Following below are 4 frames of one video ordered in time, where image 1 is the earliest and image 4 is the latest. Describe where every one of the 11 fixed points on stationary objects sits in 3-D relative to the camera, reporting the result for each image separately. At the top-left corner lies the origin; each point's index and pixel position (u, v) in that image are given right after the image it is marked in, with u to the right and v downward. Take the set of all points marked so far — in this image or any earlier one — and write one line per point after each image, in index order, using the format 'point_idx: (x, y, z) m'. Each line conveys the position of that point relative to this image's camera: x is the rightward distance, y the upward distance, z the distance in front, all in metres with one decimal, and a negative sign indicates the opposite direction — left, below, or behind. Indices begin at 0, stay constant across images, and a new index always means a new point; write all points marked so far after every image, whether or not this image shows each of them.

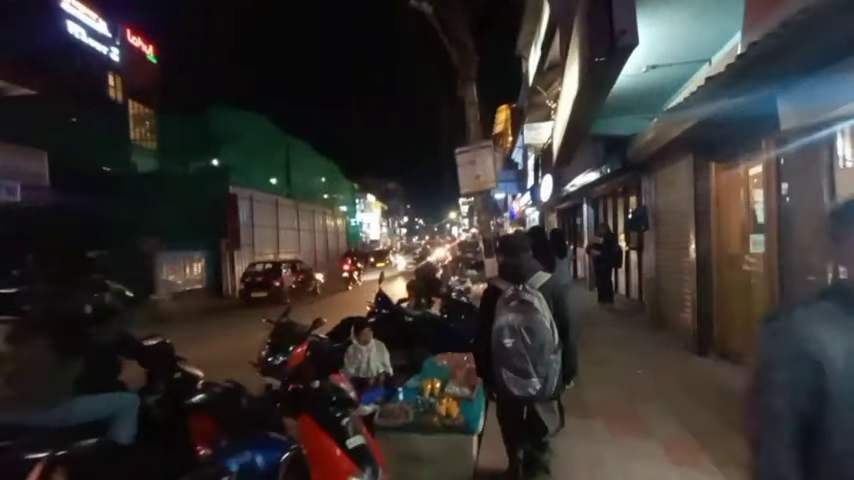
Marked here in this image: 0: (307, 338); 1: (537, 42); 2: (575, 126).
0: (-1.7, -1.4, +5.2) m
1: (+4.5, +8.1, +16.2) m
2: (+2.8, +2.2, +7.3) m
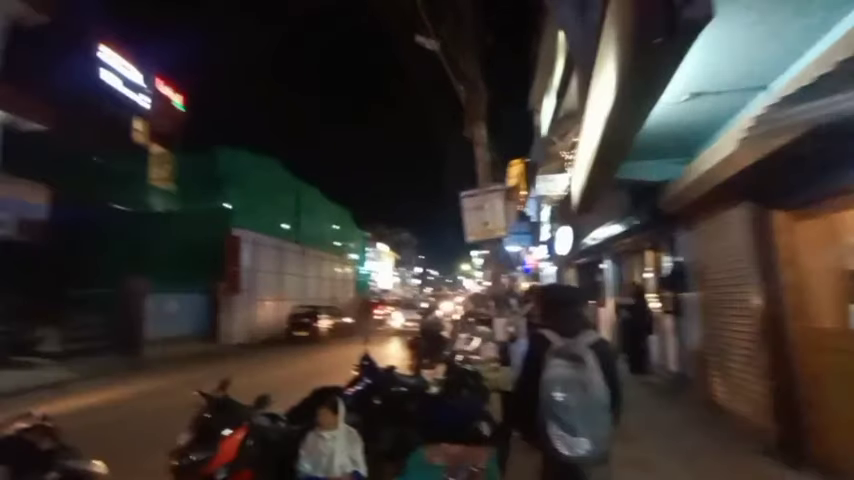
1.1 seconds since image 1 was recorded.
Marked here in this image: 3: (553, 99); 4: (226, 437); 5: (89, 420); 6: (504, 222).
0: (-1.8, -1.8, +3.9) m
1: (+5.0, +5.9, +15.8) m
2: (+2.8, +1.2, +6.3) m
3: (+5.2, +5.6, +15.7) m
4: (-2.0, -2.0, +3.9) m
5: (-7.3, -3.9, +8.5) m
6: (+1.8, +0.4, +9.0) m
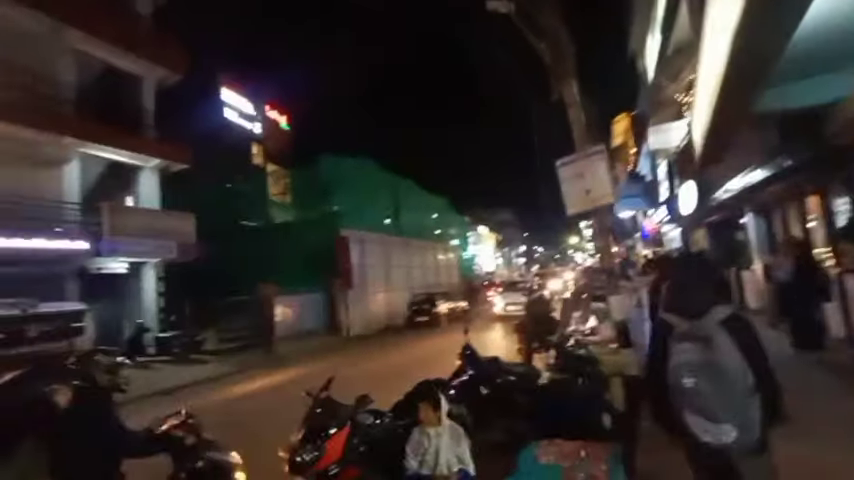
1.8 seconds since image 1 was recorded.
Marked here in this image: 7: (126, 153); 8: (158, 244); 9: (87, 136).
0: (-0.8, -1.9, +4.0) m
1: (+7.8, +7.3, +13.5) m
2: (+3.9, +1.8, +5.0) m
3: (+7.9, +6.9, +13.4) m
4: (-1.0, -2.0, +4.0) m
5: (-4.6, -4.2, +9.8) m
6: (+3.7, +1.0, +7.9) m
7: (-14.5, +4.2, +19.0) m
8: (-12.4, -0.1, +18.2) m
9: (-14.9, +4.5, +17.2) m
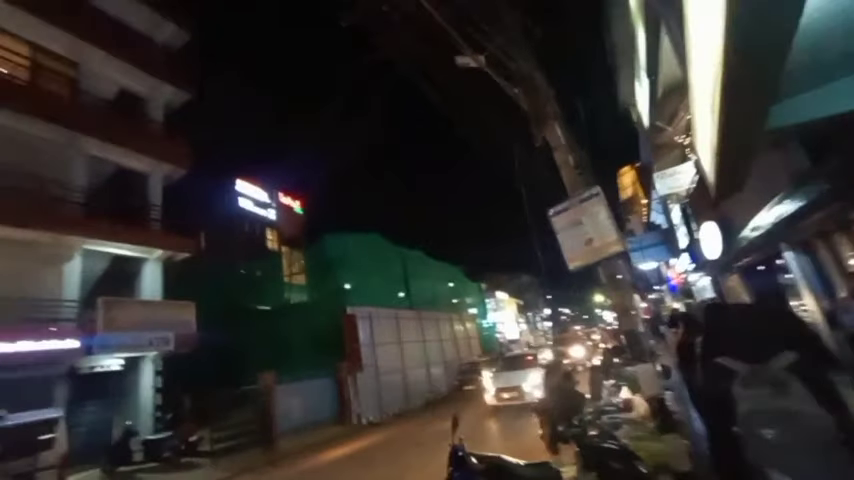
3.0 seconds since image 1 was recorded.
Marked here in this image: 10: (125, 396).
0: (-1.1, -2.4, +2.7) m
1: (+7.3, +5.6, +13.3) m
2: (+3.3, +1.4, +4.2) m
3: (+7.4, +5.3, +13.1) m
4: (-1.3, -2.6, +2.7) m
5: (-4.5, -6.1, +8.1) m
6: (+3.3, +0.1, +6.9) m
7: (-14.4, -0.3, +19.1) m
8: (-12.0, -4.2, +17.4) m
9: (-14.9, +0.3, +17.4) m
10: (-13.6, -7.0, +17.7) m
